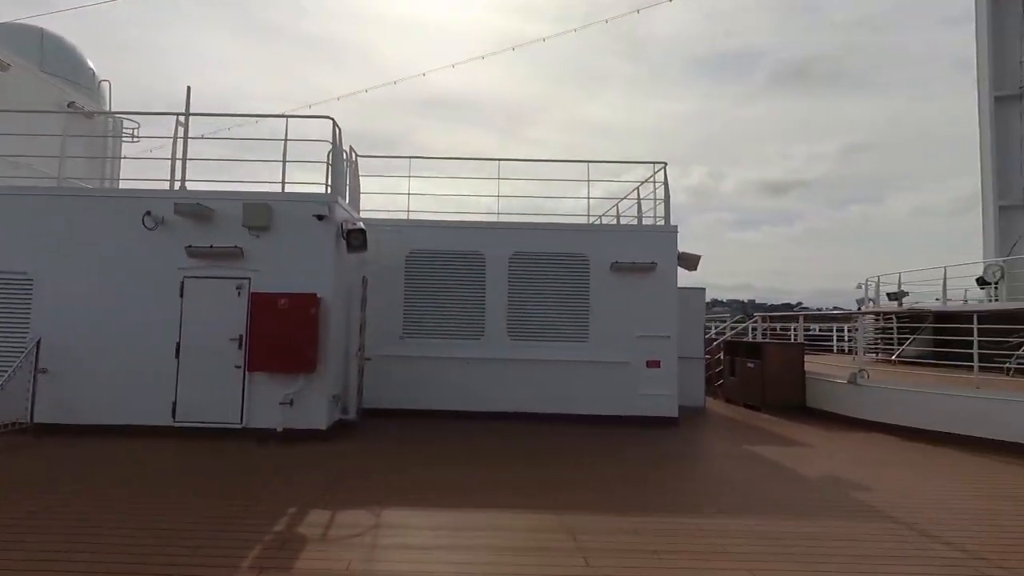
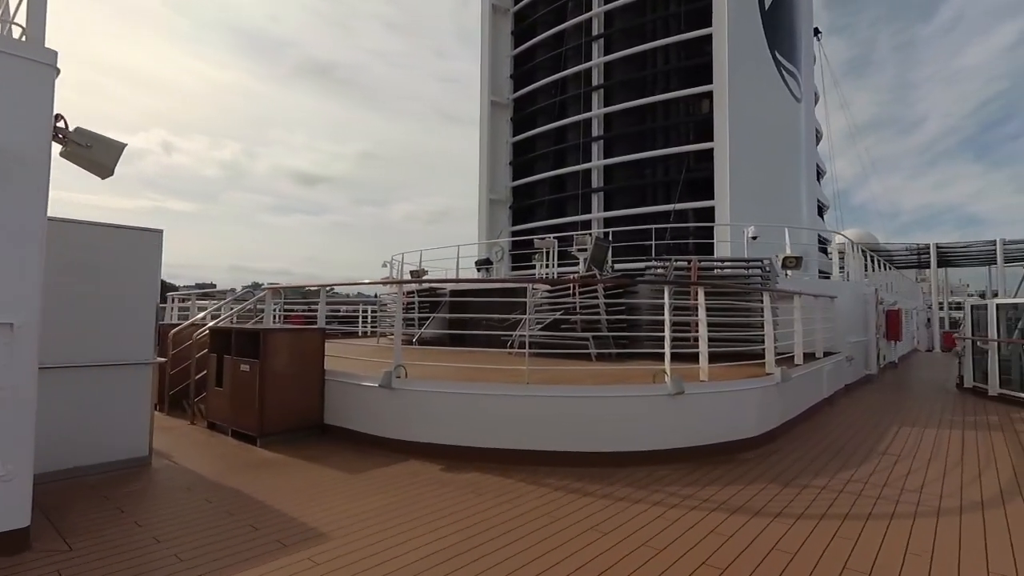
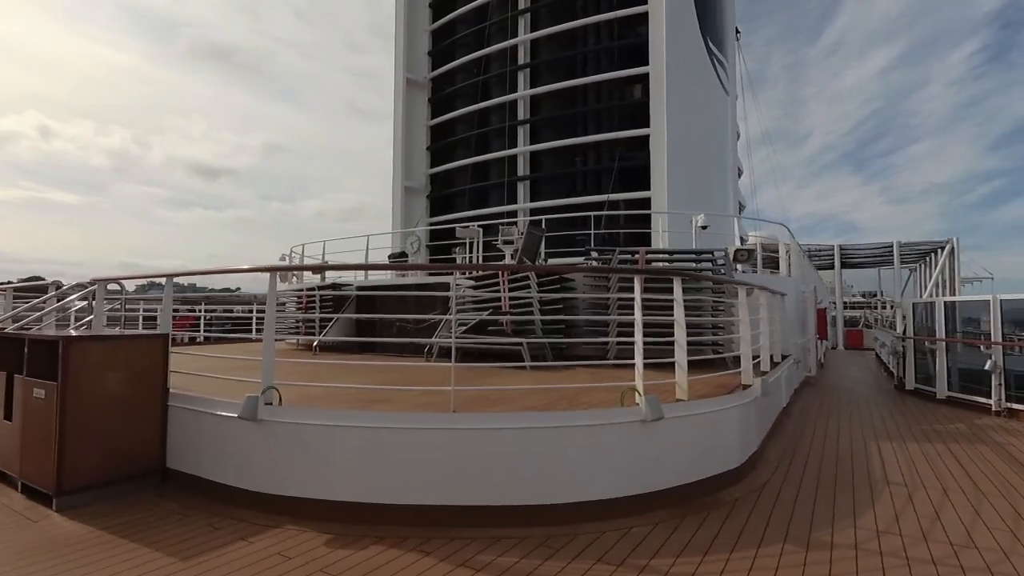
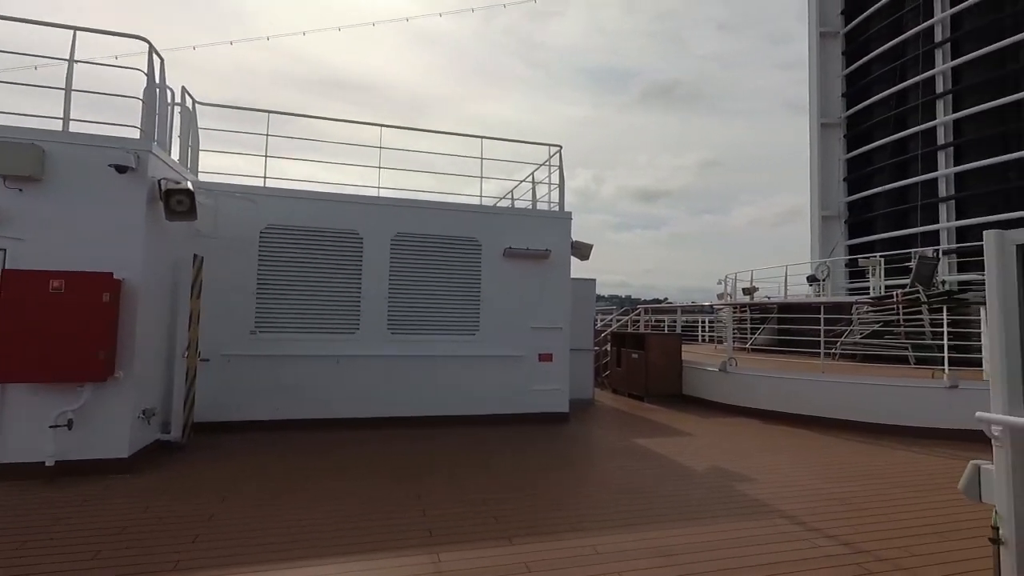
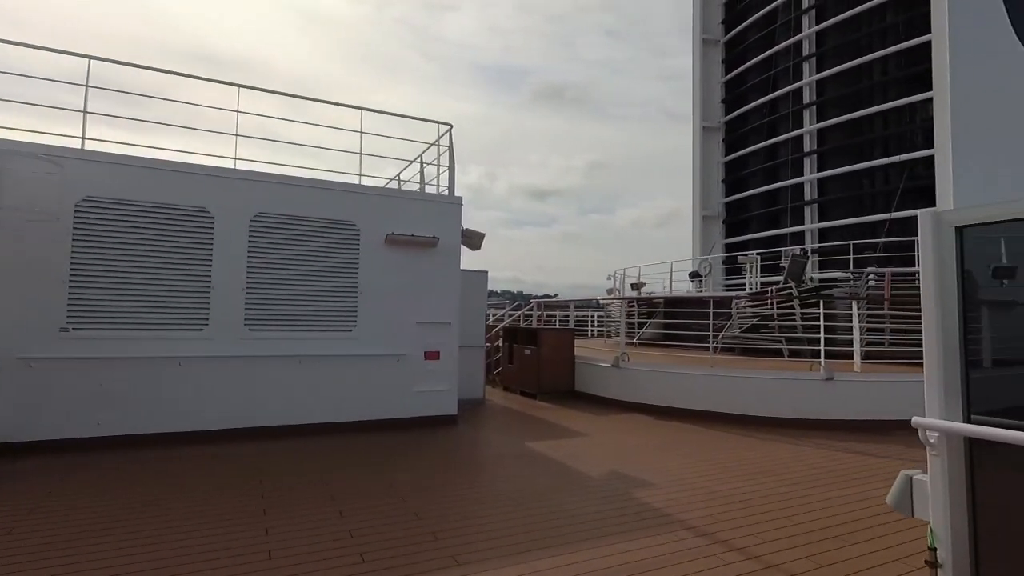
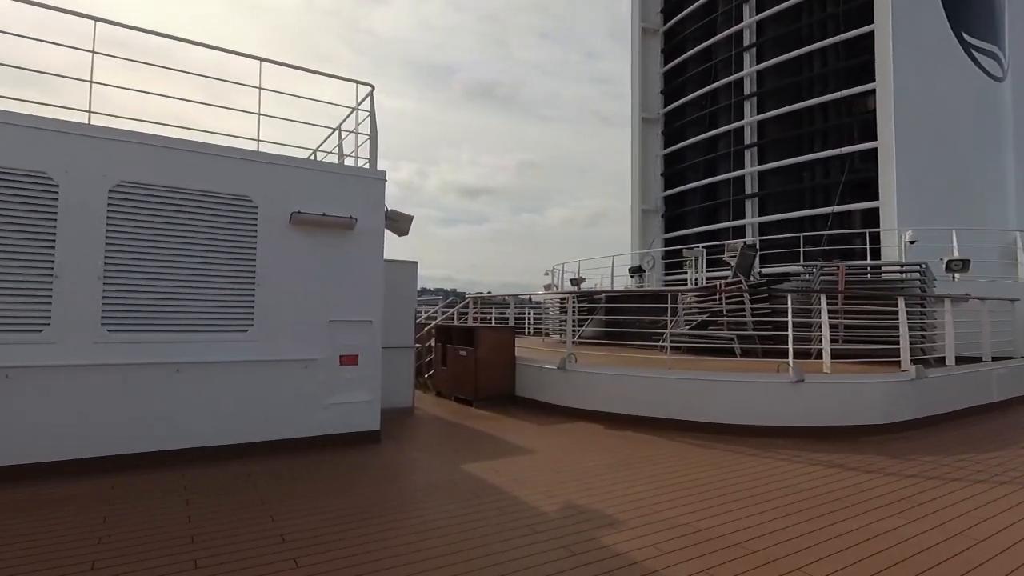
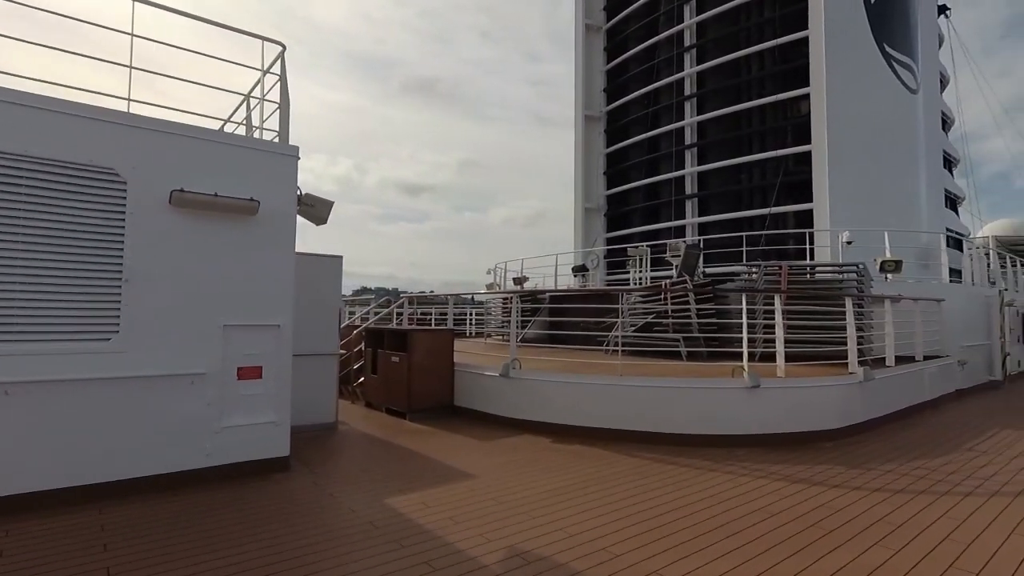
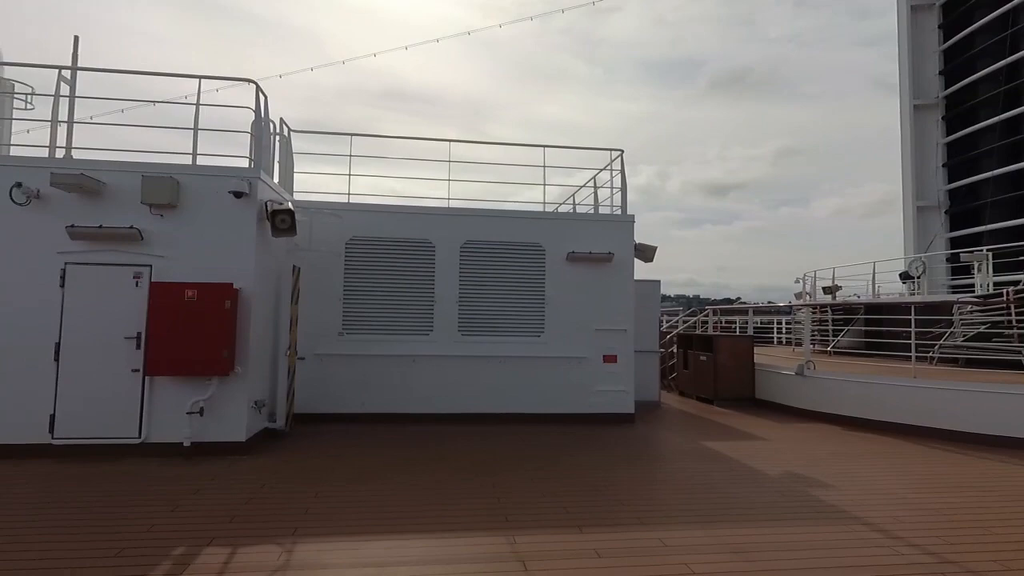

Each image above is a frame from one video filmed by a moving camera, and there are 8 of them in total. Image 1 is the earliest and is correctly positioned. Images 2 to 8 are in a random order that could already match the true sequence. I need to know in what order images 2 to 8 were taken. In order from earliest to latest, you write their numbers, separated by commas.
8, 4, 5, 6, 7, 2, 3
